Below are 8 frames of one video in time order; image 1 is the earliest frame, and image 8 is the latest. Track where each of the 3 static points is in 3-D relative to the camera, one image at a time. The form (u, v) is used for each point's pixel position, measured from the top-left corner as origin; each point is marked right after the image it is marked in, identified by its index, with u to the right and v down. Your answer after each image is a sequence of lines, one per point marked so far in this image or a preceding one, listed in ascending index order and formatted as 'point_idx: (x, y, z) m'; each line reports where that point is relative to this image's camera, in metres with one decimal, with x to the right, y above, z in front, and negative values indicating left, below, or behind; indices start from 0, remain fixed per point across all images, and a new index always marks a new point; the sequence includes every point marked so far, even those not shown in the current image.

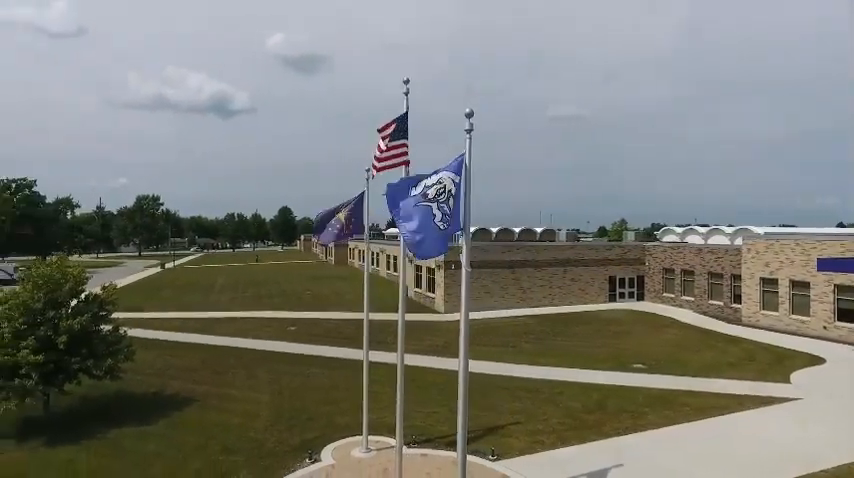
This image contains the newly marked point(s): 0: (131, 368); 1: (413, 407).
0: (-11.0, -4.7, +19.6) m
1: (-0.4, -5.0, +15.6) m
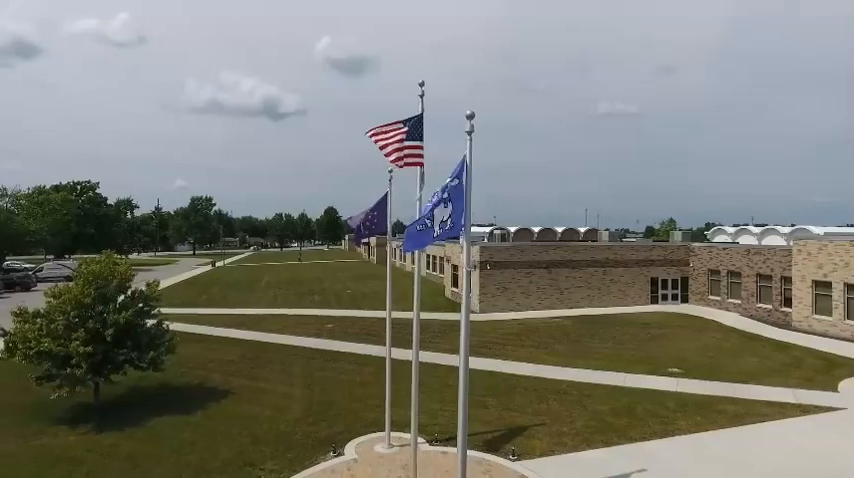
0: (-9.9, -4.7, +20.7) m
1: (+0.3, -5.0, +15.8) m
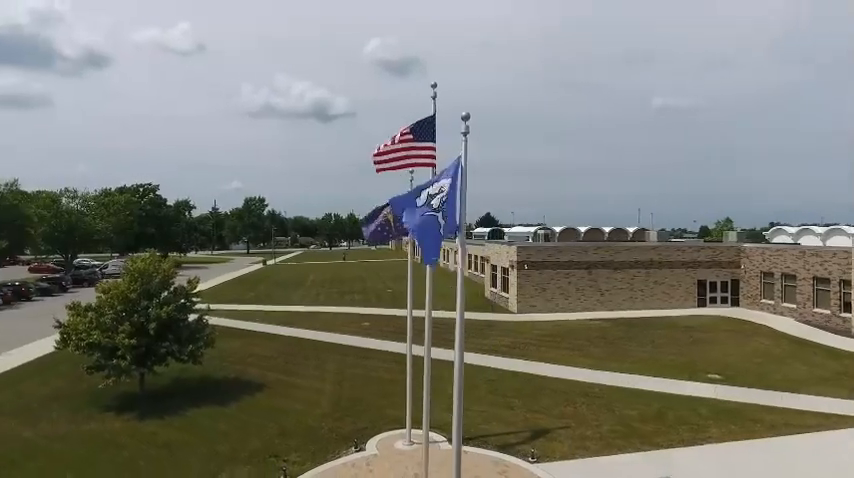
0: (-8.6, -4.7, +21.7) m
1: (+1.1, -5.0, +15.8) m
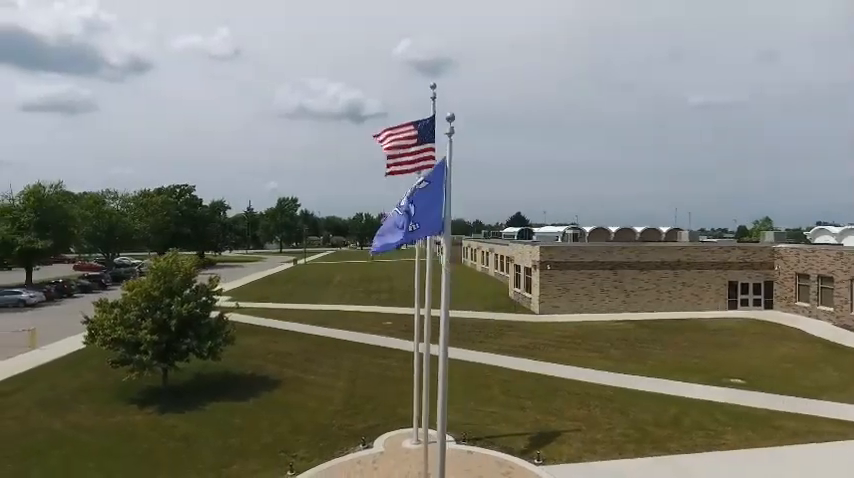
0: (-7.9, -4.7, +22.2) m
1: (+1.4, -5.0, +15.8) m
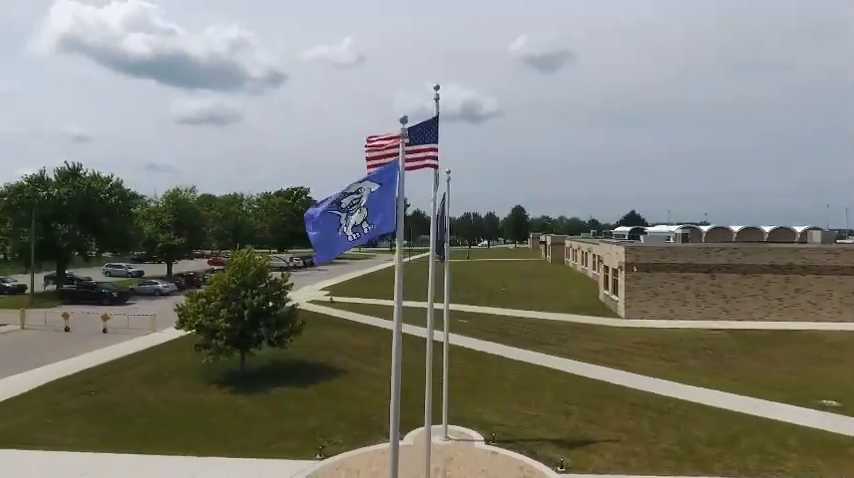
0: (-5.0, -4.6, +23.8) m
1: (+2.6, -5.0, +15.5) m
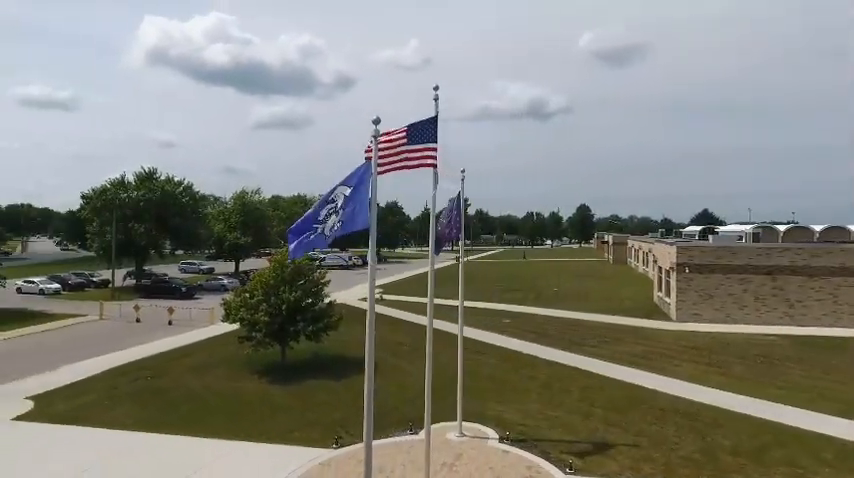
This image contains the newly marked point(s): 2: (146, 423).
0: (-3.3, -4.5, +24.6) m
1: (+3.3, -4.9, +15.3) m
2: (-8.3, -5.4, +15.7) m
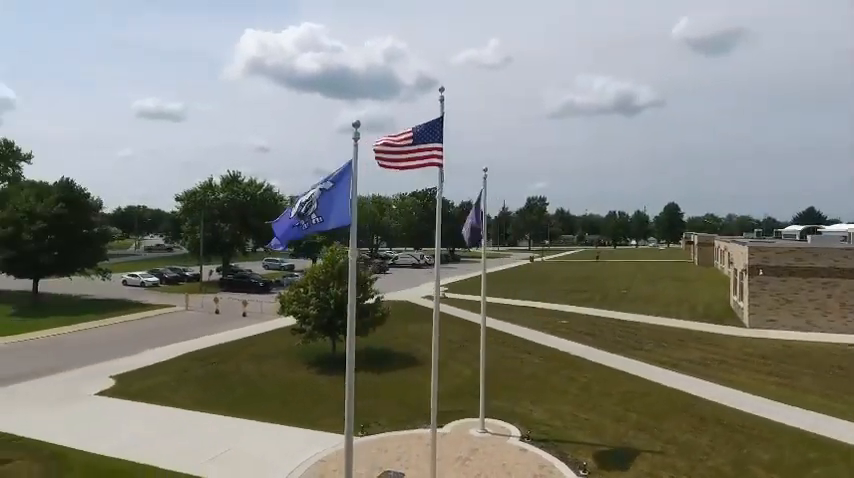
0: (-1.0, -4.5, +25.2) m
1: (+4.1, -4.9, +15.1) m
2: (-7.3, -5.4, +17.2) m
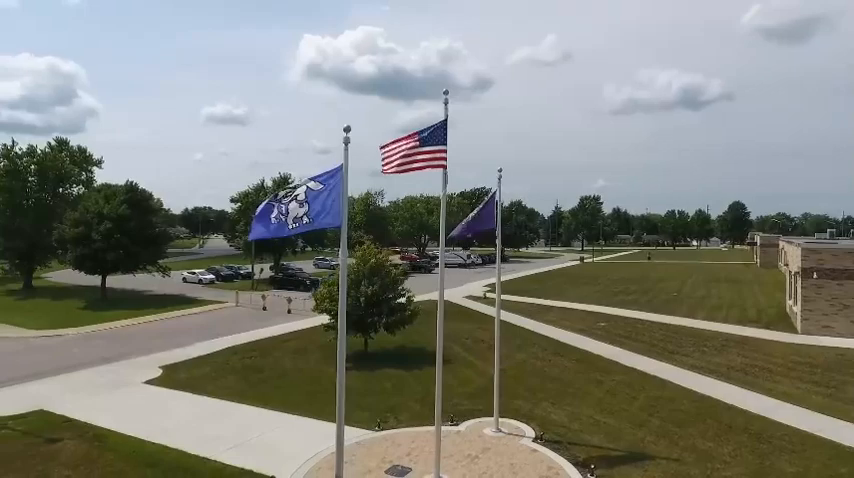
0: (+0.6, -4.5, +25.4) m
1: (+4.6, -4.9, +14.8) m
2: (-6.5, -5.3, +18.1) m
